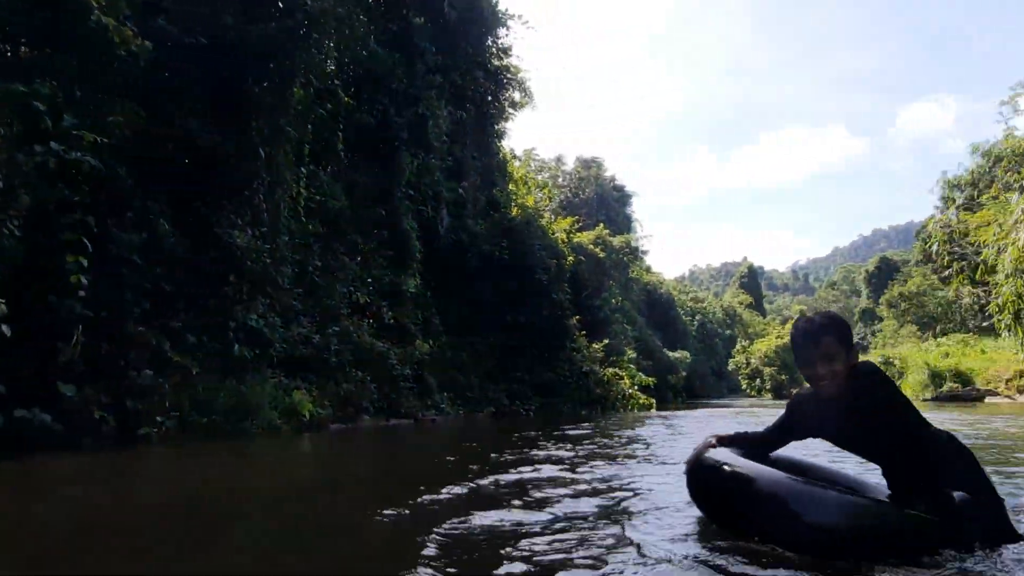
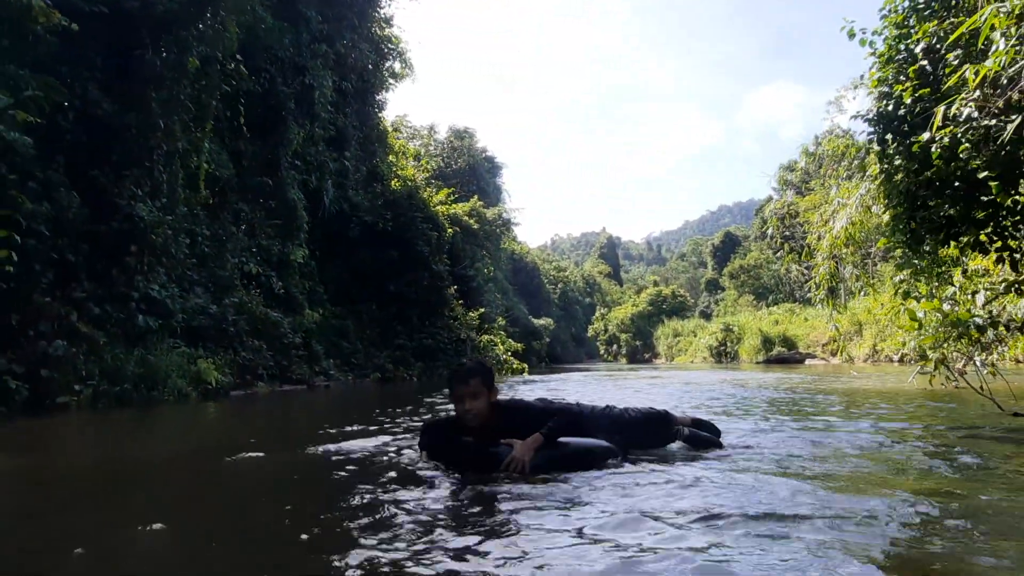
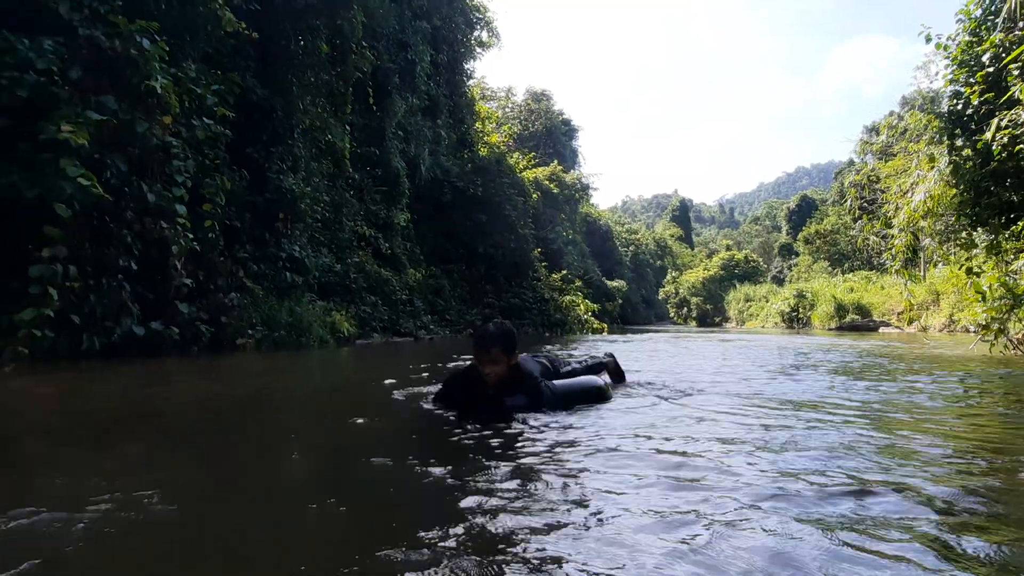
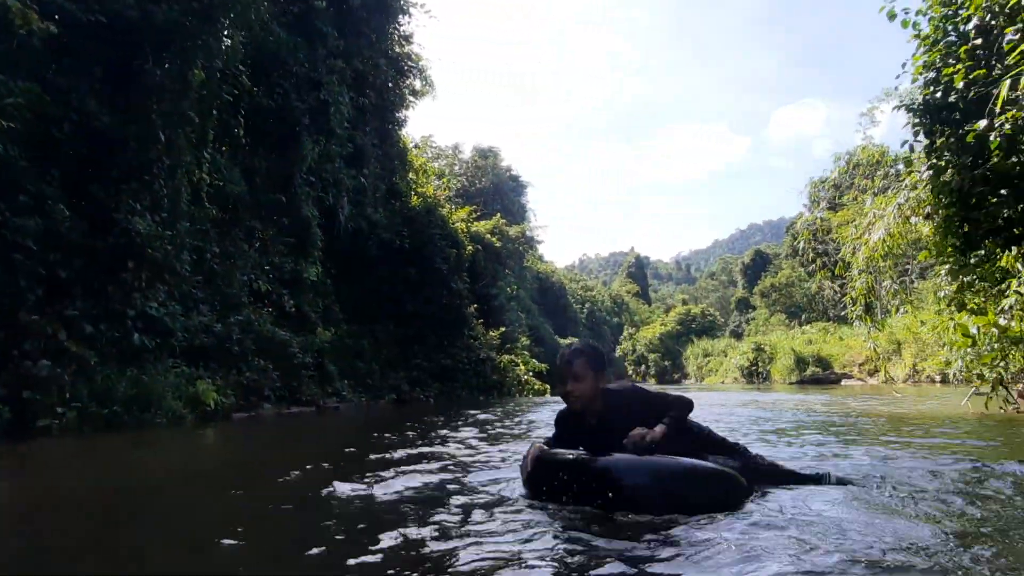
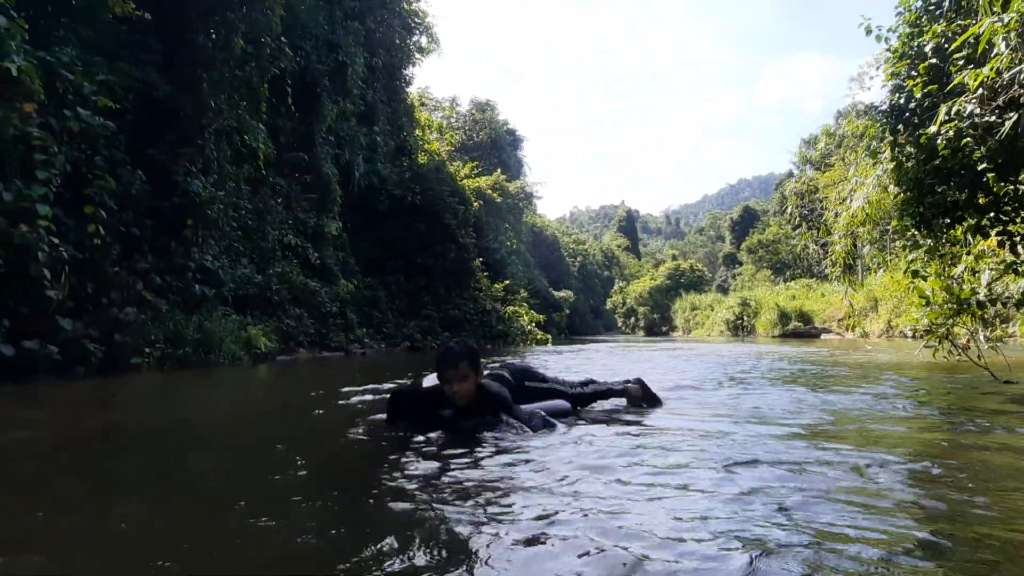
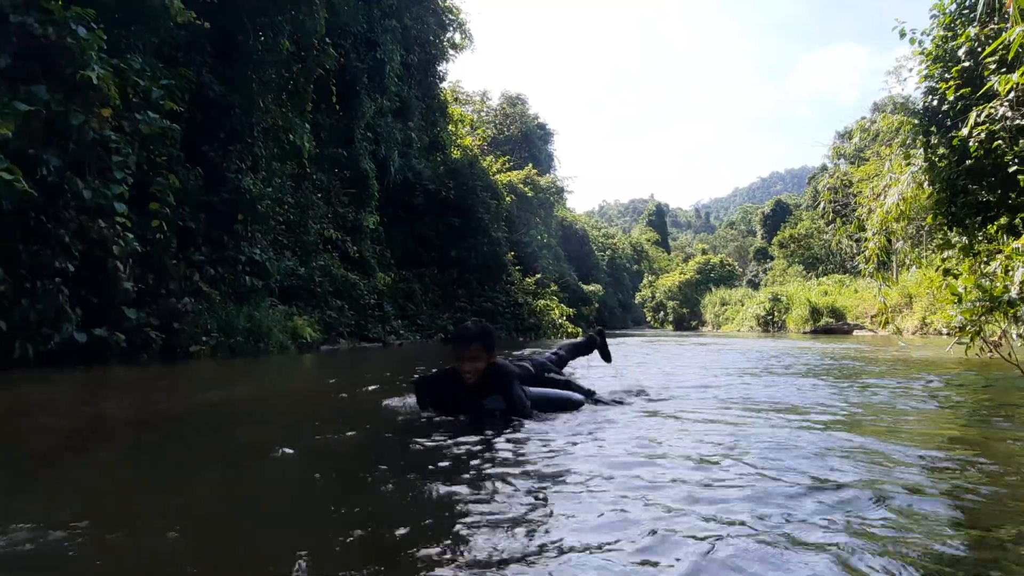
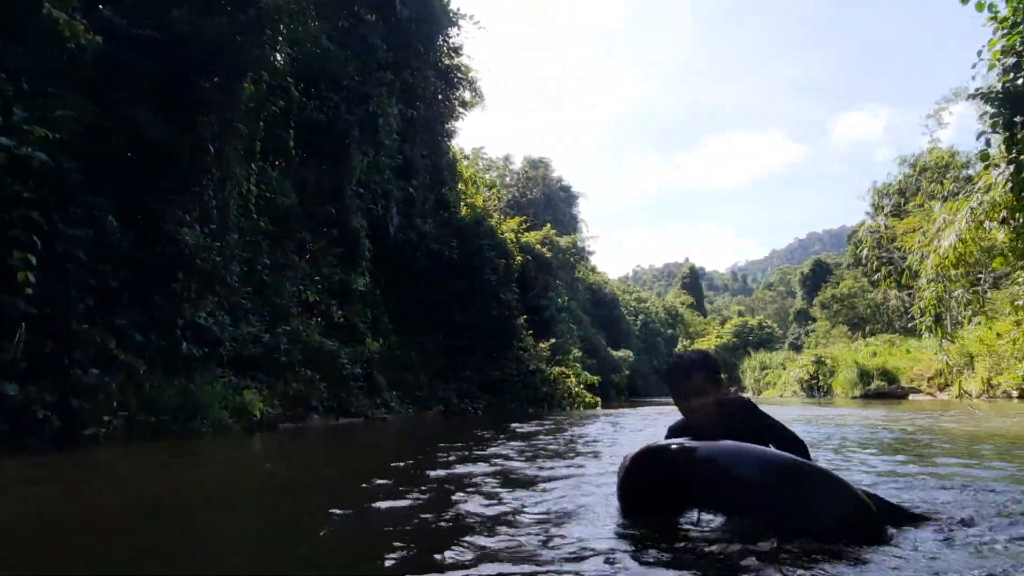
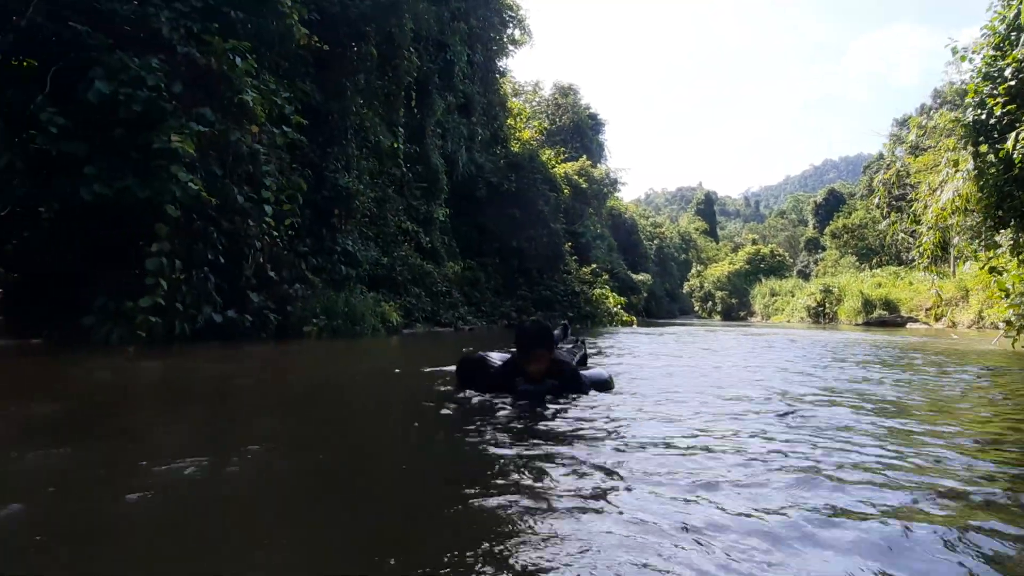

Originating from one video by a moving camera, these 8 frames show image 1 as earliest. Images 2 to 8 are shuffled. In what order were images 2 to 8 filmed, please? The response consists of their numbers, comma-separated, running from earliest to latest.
7, 4, 2, 5, 6, 3, 8
